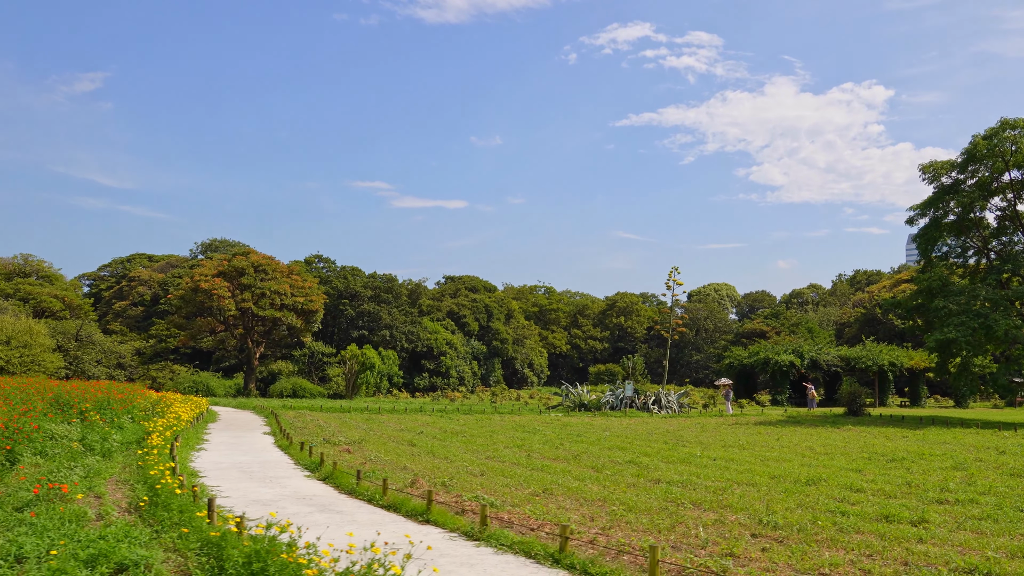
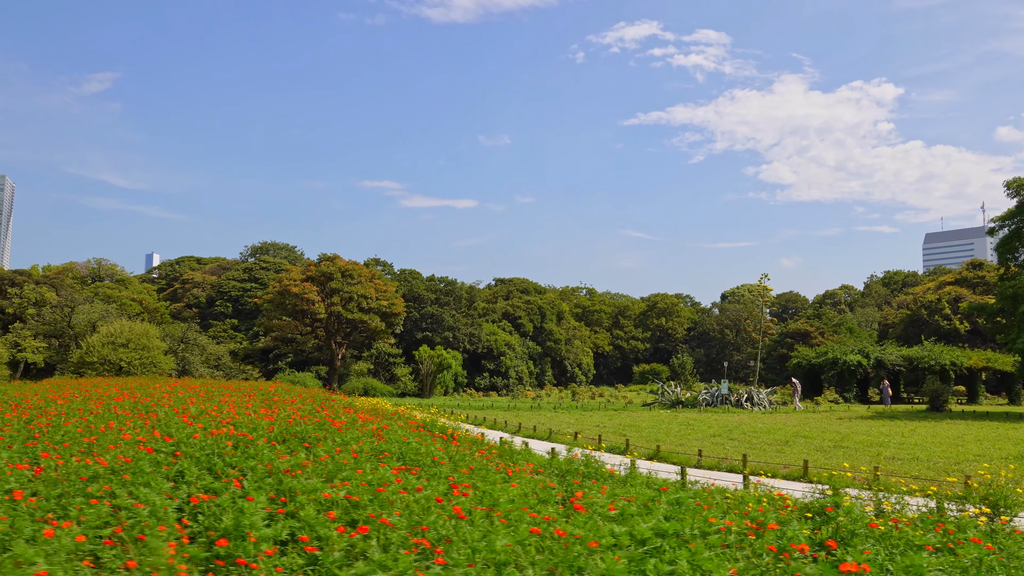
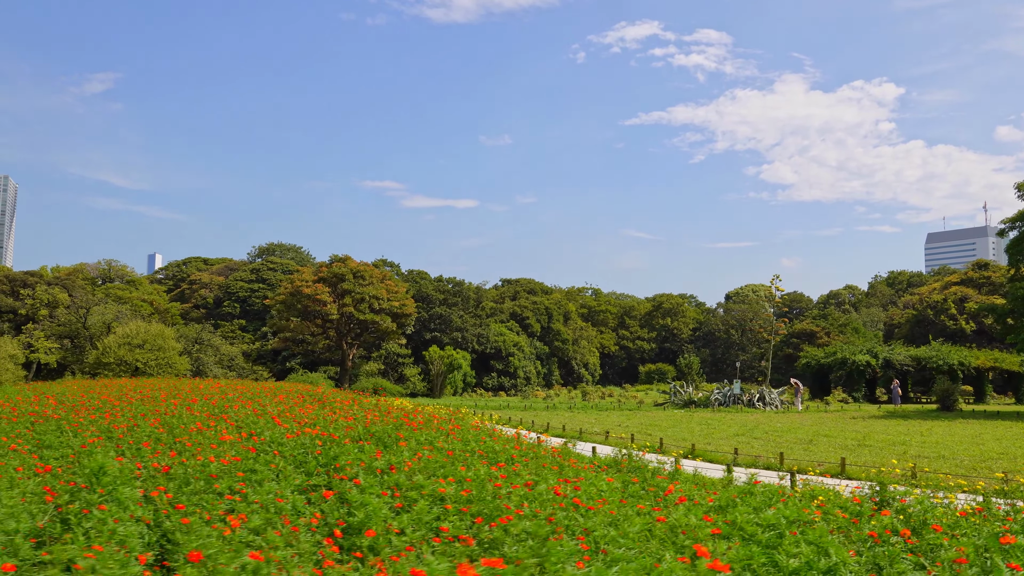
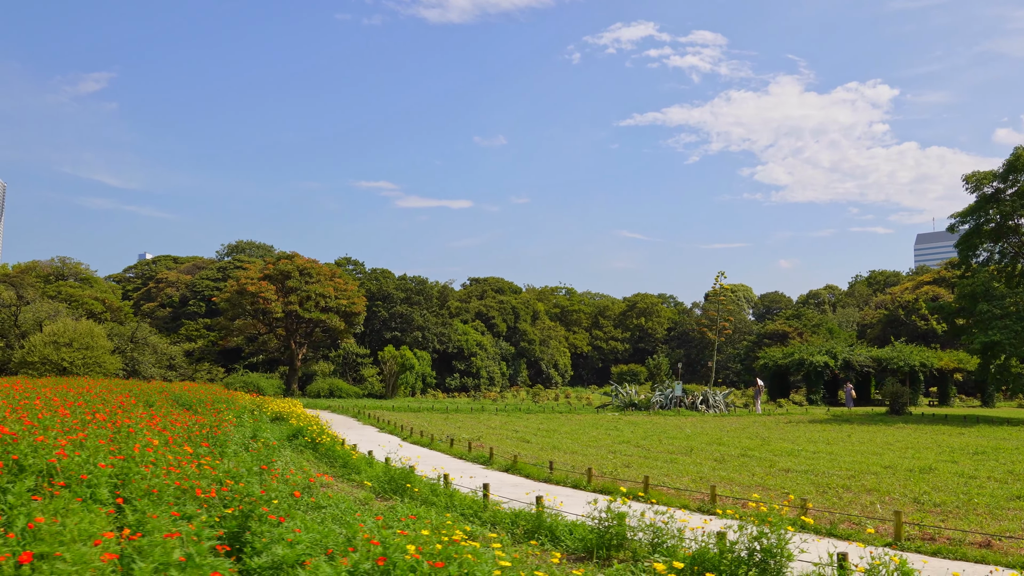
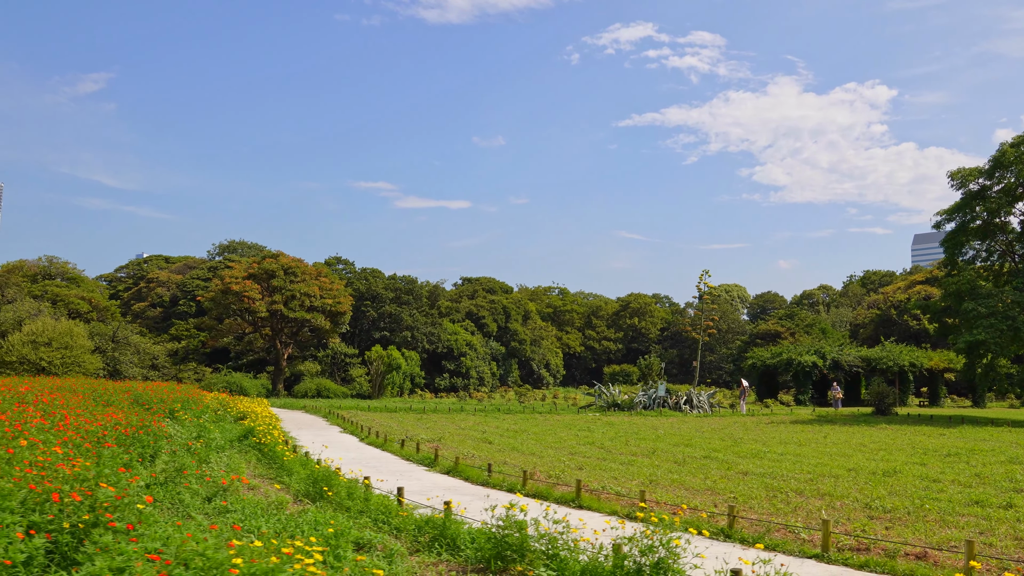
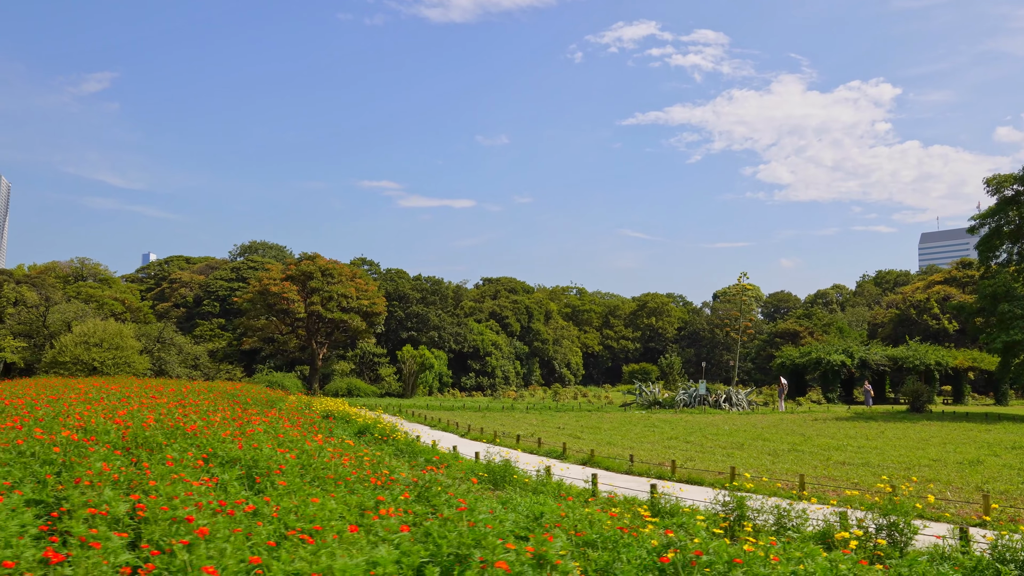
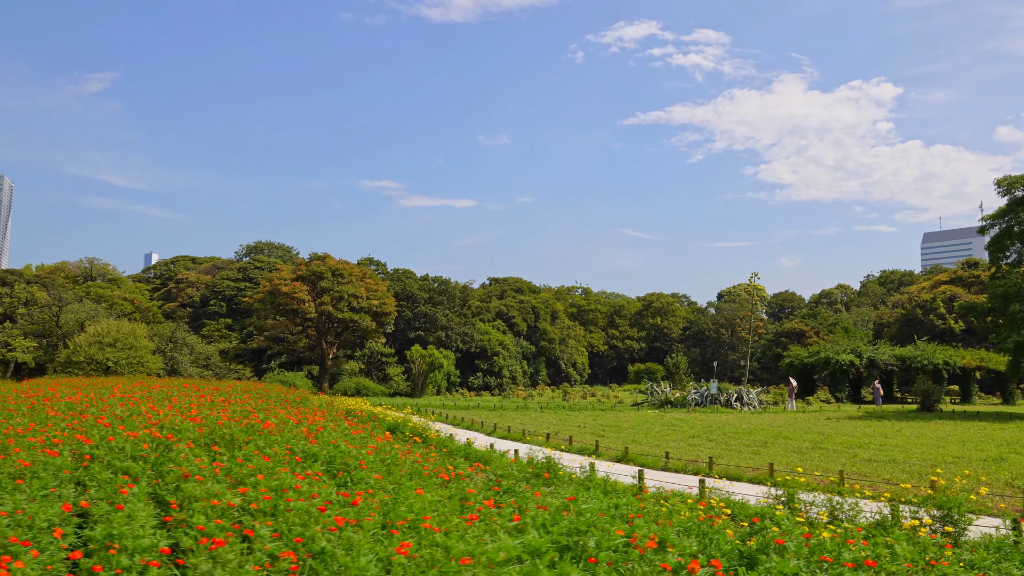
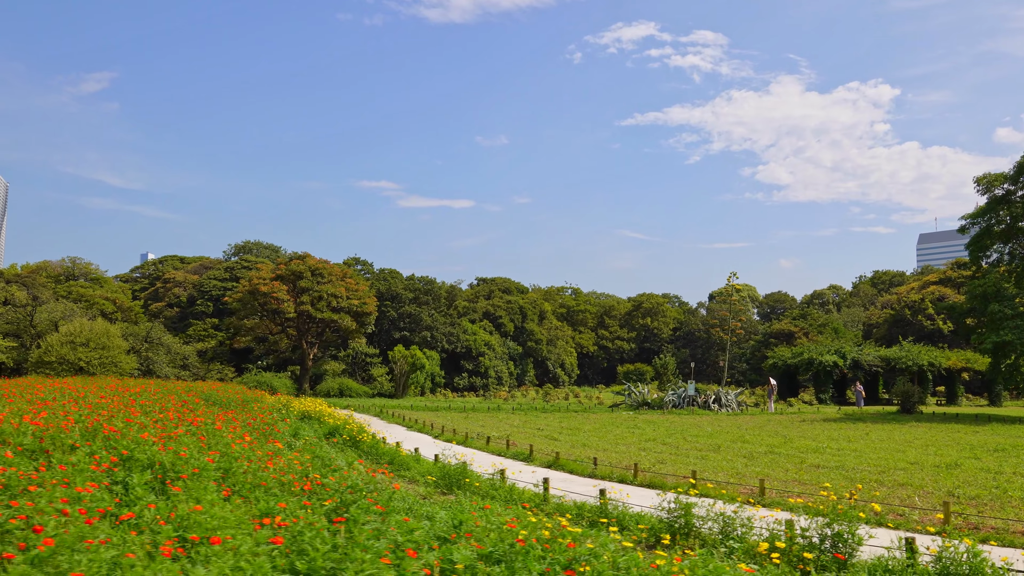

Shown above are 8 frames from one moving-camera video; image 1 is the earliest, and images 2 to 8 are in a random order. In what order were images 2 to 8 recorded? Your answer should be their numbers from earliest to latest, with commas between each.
5, 4, 8, 6, 7, 2, 3
